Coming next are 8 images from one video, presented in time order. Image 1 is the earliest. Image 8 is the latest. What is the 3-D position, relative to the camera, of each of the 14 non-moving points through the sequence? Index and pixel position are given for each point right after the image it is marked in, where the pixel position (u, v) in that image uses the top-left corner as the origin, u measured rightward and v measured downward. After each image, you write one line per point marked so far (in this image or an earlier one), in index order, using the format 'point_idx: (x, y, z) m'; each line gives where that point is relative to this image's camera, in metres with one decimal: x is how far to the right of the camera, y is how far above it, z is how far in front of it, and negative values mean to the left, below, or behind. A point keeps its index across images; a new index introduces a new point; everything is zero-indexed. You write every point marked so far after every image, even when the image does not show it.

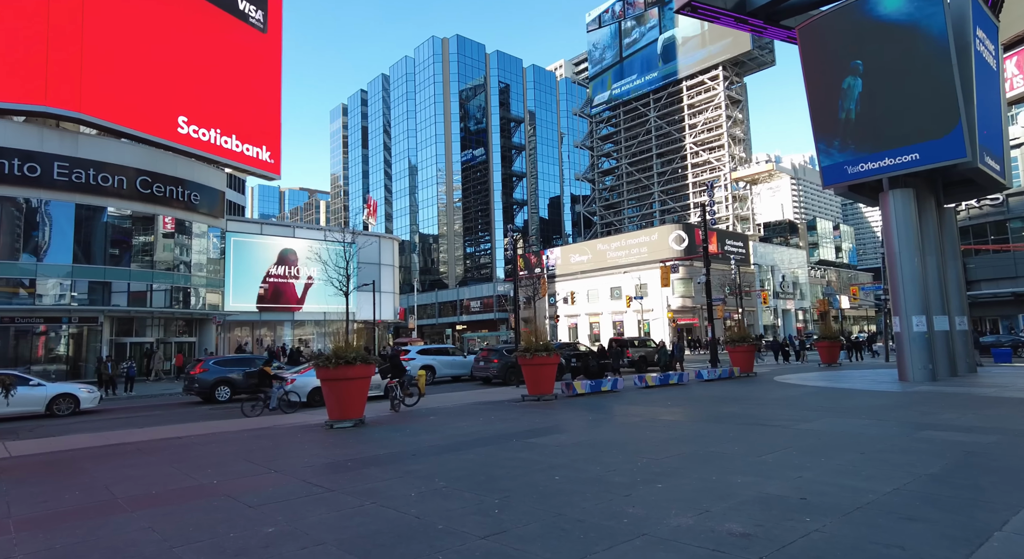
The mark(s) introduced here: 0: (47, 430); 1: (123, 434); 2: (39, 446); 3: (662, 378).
0: (-10.6, -3.4, +13.4) m
1: (-8.1, -3.2, +12.2) m
2: (-8.7, -3.1, +10.8) m
3: (+4.5, -2.9, +17.5) m
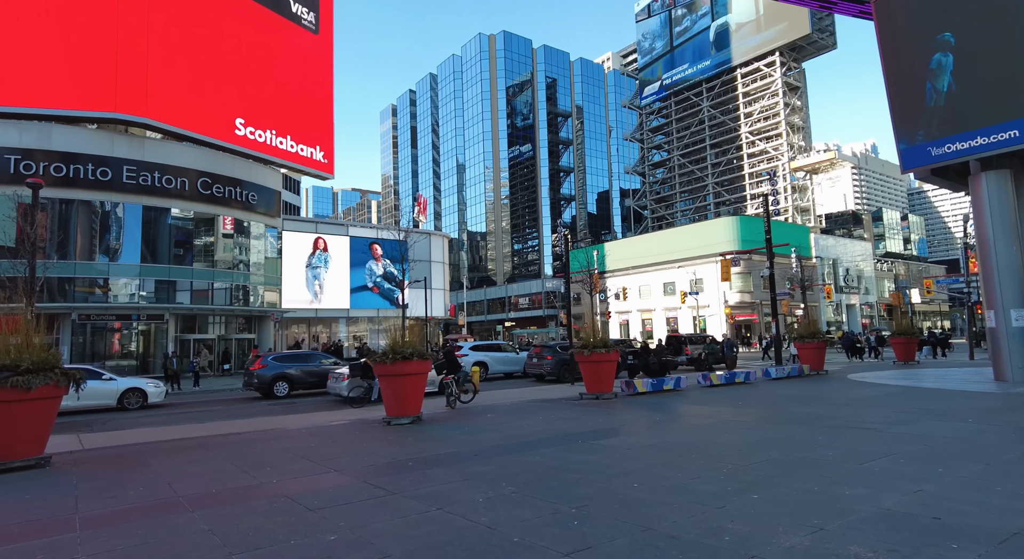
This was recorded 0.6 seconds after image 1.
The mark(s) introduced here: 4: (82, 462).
0: (-9.3, -3.4, +13.8) m
1: (-6.9, -3.2, +12.4) m
2: (-7.6, -3.0, +11.1) m
3: (+6.1, -2.7, +16.6) m
4: (-6.1, -2.6, +8.3) m
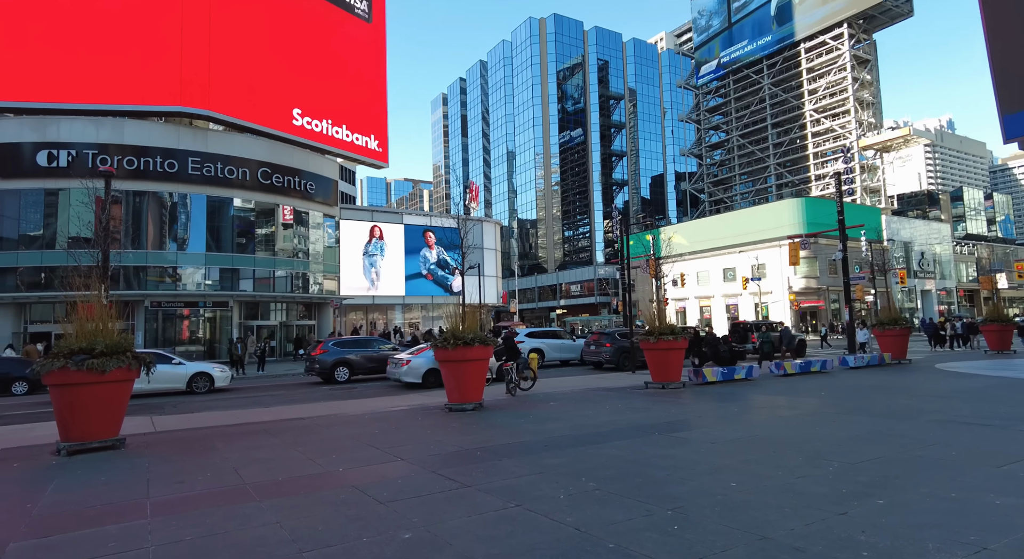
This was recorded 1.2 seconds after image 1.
0: (-7.8, -3.1, +14.2) m
1: (-5.5, -2.9, +12.6) m
2: (-6.4, -2.7, +11.3) m
3: (+7.7, -2.3, +15.6) m
4: (-5.1, -2.4, +8.4) m
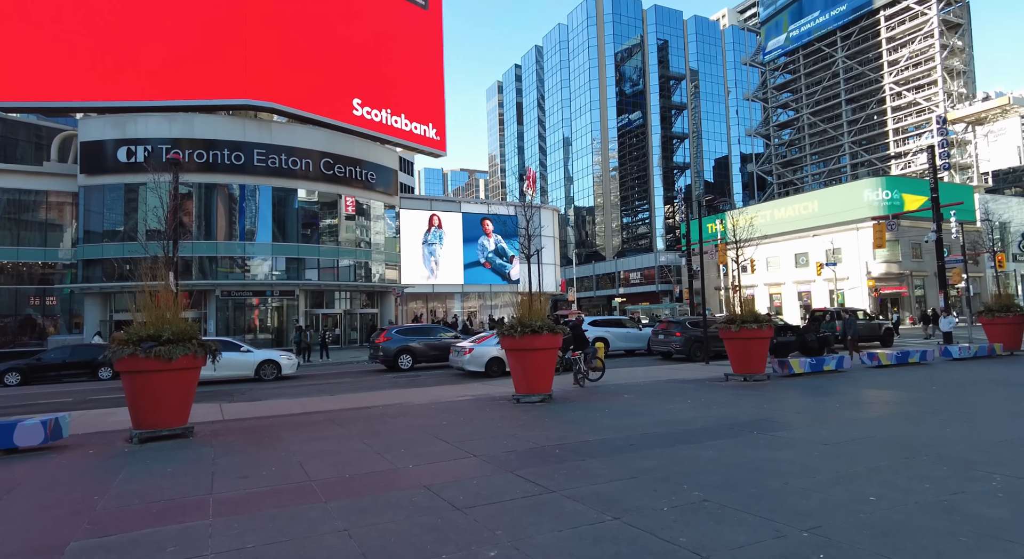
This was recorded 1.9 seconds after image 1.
0: (-6.2, -2.8, +14.3) m
1: (-4.1, -2.6, +12.5) m
2: (-5.1, -2.5, +11.3) m
3: (+9.4, -1.9, +14.3) m
4: (-4.1, -2.2, +8.3) m
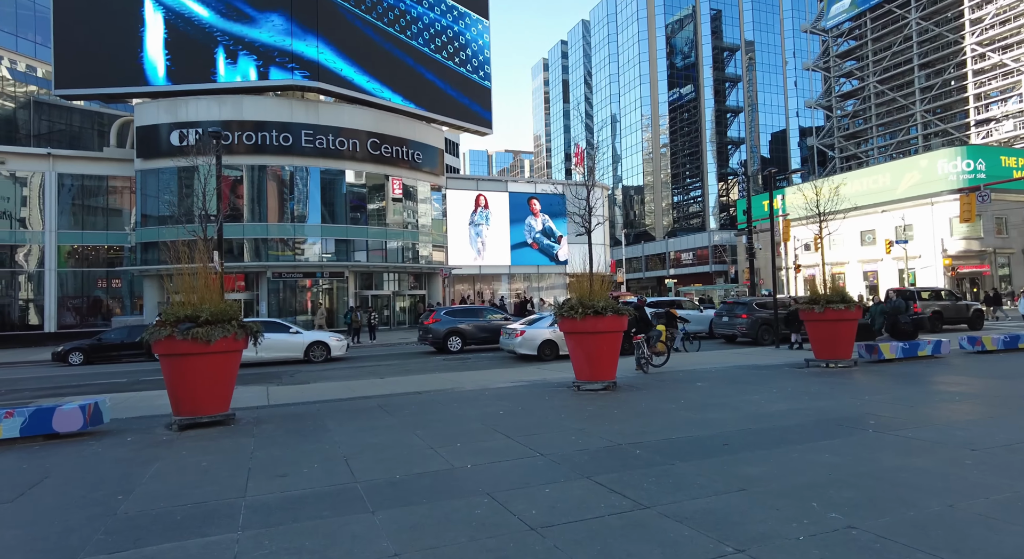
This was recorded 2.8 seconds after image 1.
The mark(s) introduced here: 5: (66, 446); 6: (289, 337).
0: (-4.9, -2.3, +13.9) m
1: (-3.0, -2.1, +12.0) m
2: (-4.0, -2.1, +10.9) m
3: (+10.6, -1.3, +12.7) m
4: (-3.3, -1.9, +7.8) m
5: (-5.0, -1.9, +6.6) m
6: (-6.2, -1.6, +16.3) m
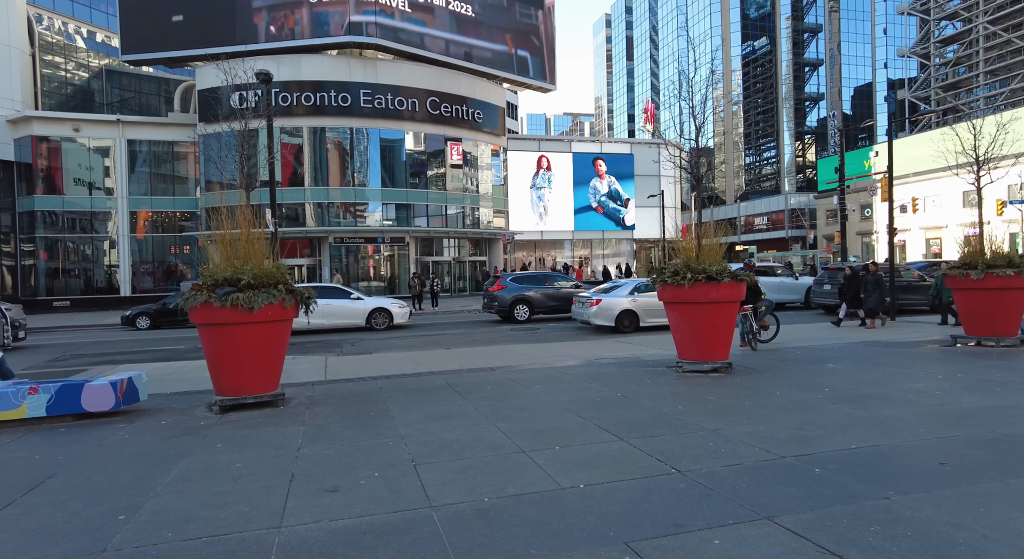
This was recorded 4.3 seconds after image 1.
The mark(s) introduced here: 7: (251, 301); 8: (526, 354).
0: (-3.2, -1.5, +13.0) m
1: (-1.5, -1.4, +10.8) m
2: (-2.6, -1.4, +9.8) m
3: (+12.1, -0.6, +10.2) m
4: (-2.2, -1.4, +6.7) m
5: (-4.0, -1.4, +5.7) m
6: (-4.3, -0.6, +15.5) m
7: (-2.7, -0.2, +6.0) m
8: (+0.3, -1.4, +11.1) m
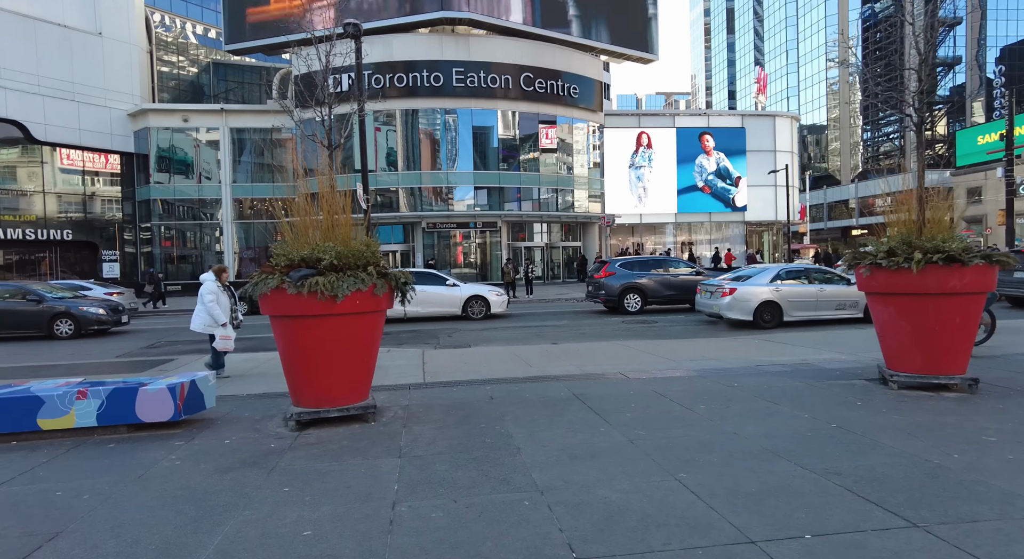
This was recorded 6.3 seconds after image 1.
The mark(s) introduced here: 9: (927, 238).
0: (-1.0, -1.1, +11.6) m
1: (+0.5, -1.2, +9.2) m
2: (-0.8, -1.2, +8.4) m
3: (+13.8, -0.5, +6.6) m
4: (-0.8, -1.2, +5.3) m
5: (-2.8, -1.3, +4.5) m
6: (-1.7, -0.3, +14.2) m
7: (-1.4, -0.1, +4.6) m
8: (+2.2, -1.1, +9.3) m
9: (+3.9, +0.4, +5.4) m
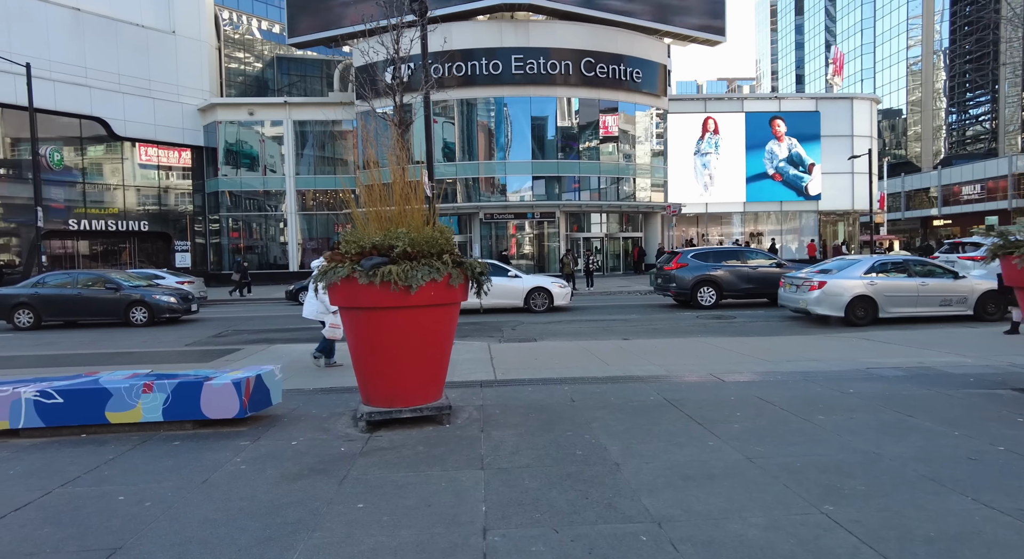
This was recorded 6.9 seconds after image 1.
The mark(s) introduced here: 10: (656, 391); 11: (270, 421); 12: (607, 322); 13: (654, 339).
0: (+0.3, -1.0, +11.2) m
1: (+1.5, -1.0, +8.6) m
2: (+0.2, -1.1, +8.0) m
3: (+14.6, -0.5, +4.8) m
4: (-0.1, -1.1, +4.8) m
5: (-2.2, -1.2, +4.2) m
6: (-0.1, -0.1, +13.8) m
7: (-0.8, 0.0, +4.2) m
8: (+3.3, -1.0, +8.5) m
9: (+4.6, +0.5, +4.4) m
10: (+1.4, -1.1, +5.5) m
11: (-2.0, -1.2, +4.8) m
12: (+2.0, -0.9, +12.3) m
13: (+2.4, -1.0, +9.8) m
